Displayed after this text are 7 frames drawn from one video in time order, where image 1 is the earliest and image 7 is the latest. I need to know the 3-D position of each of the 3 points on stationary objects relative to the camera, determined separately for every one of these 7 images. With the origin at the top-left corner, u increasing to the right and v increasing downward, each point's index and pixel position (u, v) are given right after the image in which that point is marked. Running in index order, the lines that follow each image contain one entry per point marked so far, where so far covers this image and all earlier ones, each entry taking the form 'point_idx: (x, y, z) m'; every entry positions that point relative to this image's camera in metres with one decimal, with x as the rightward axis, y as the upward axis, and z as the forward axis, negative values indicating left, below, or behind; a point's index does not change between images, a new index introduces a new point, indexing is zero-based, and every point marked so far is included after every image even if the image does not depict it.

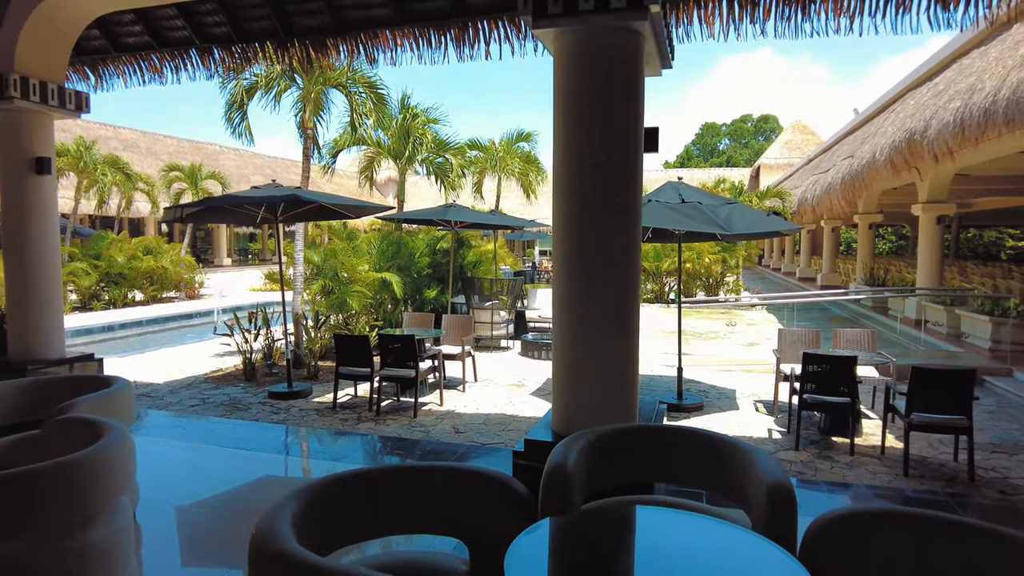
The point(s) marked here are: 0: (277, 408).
0: (-1.9, -1.0, +5.6) m
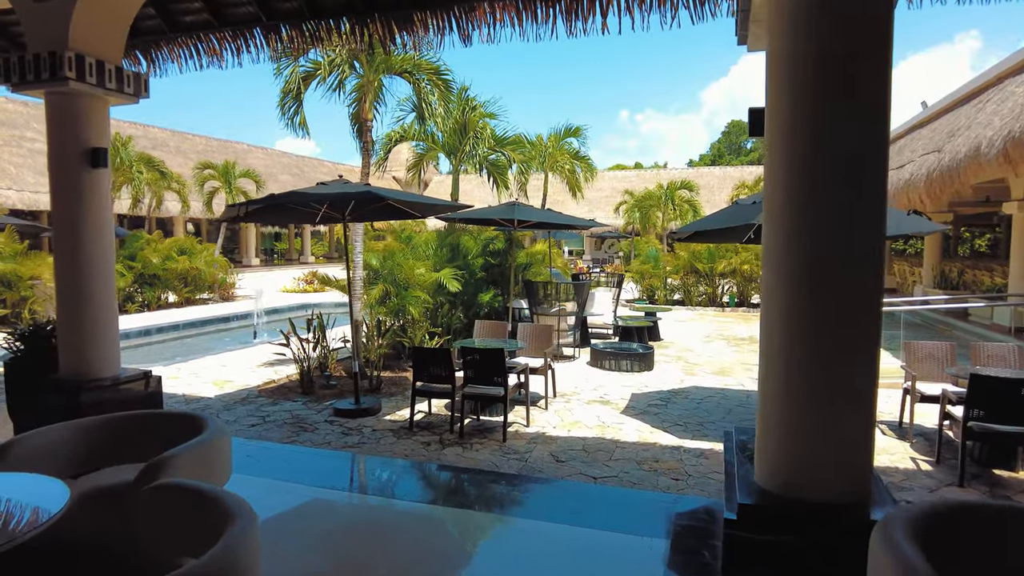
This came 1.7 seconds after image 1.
0: (-1.2, -1.1, +5.0) m
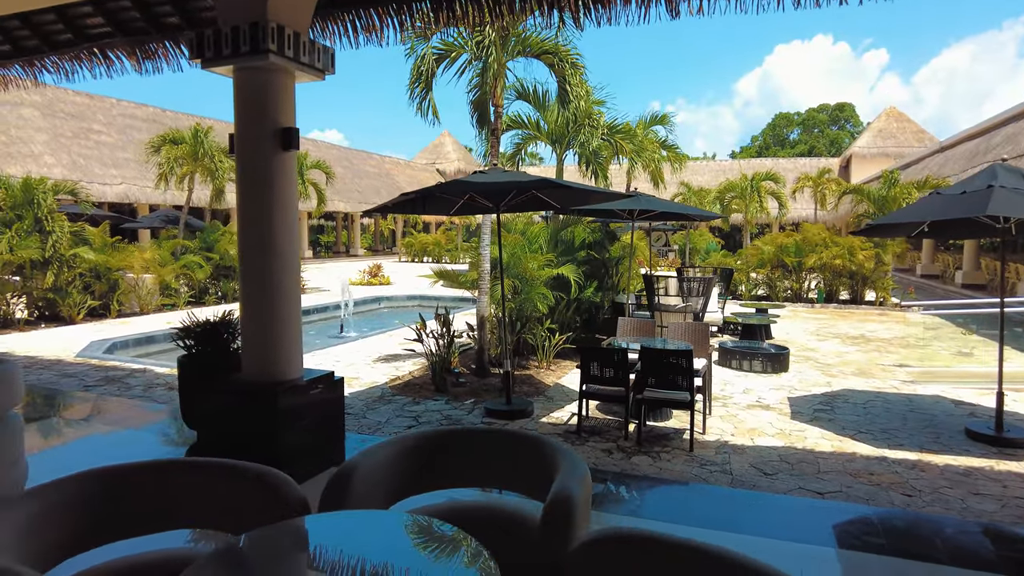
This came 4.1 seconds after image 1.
0: (0.0, -1.0, +4.7) m
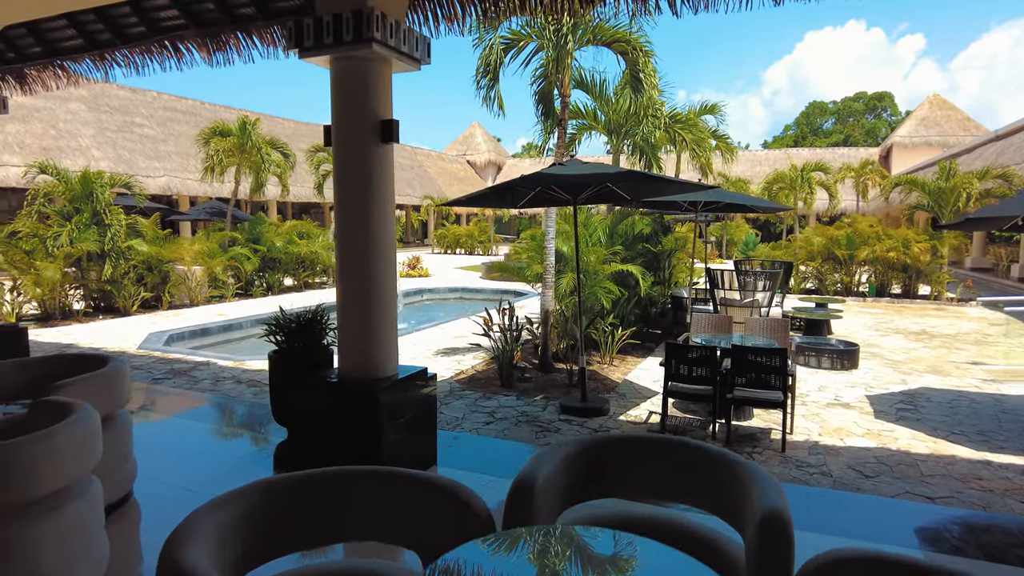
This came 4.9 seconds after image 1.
0: (+0.6, -1.0, +4.6) m
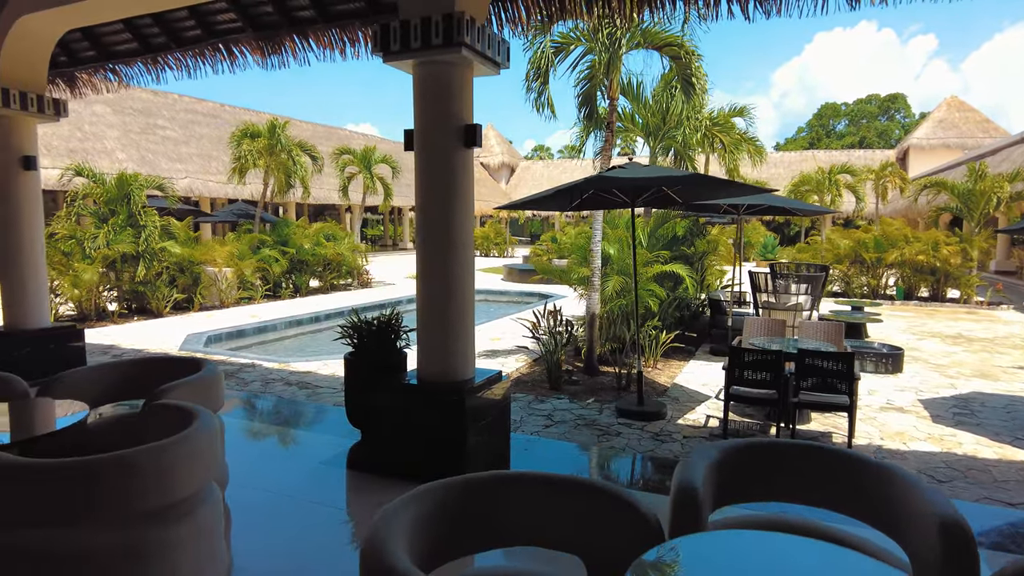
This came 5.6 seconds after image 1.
0: (+1.0, -1.0, +4.6) m
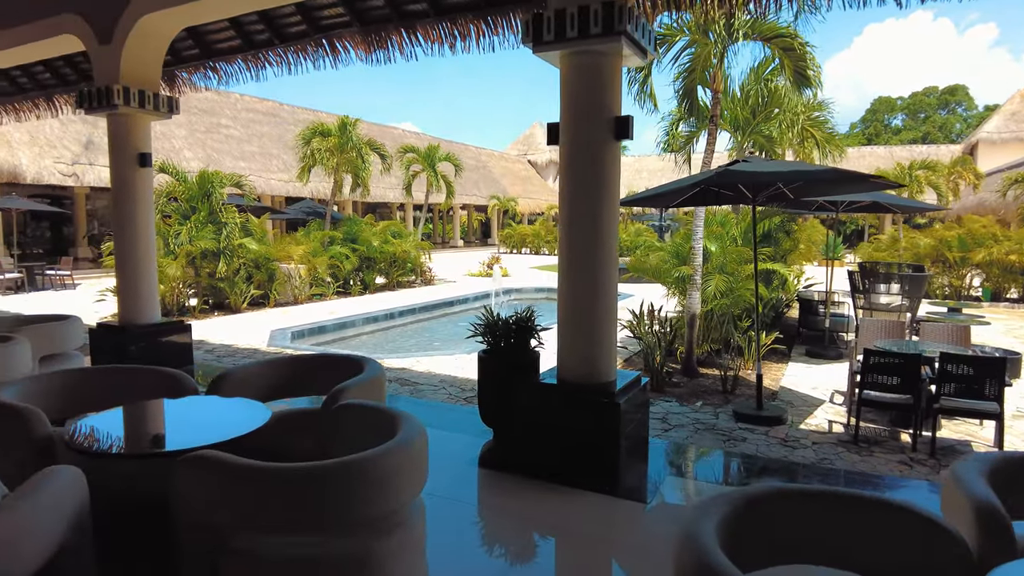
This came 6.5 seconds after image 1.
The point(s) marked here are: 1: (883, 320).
0: (+1.8, -1.0, +4.4) m
1: (+2.9, -0.2, +5.3) m
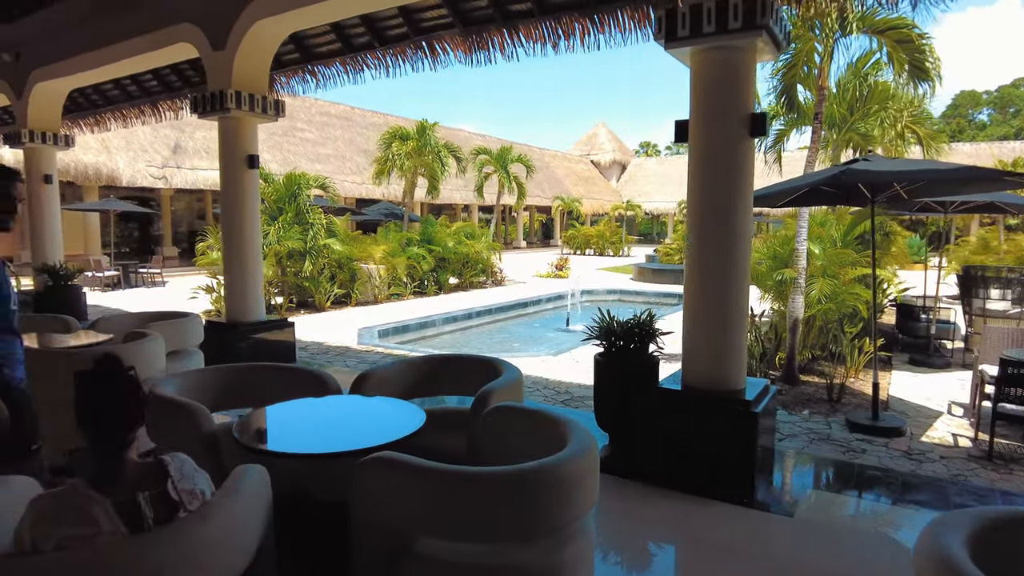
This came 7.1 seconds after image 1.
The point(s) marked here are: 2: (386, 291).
0: (+2.5, -1.0, +4.2) m
1: (+3.7, -0.3, +5.0) m
2: (-2.3, 0.0, +11.9) m
